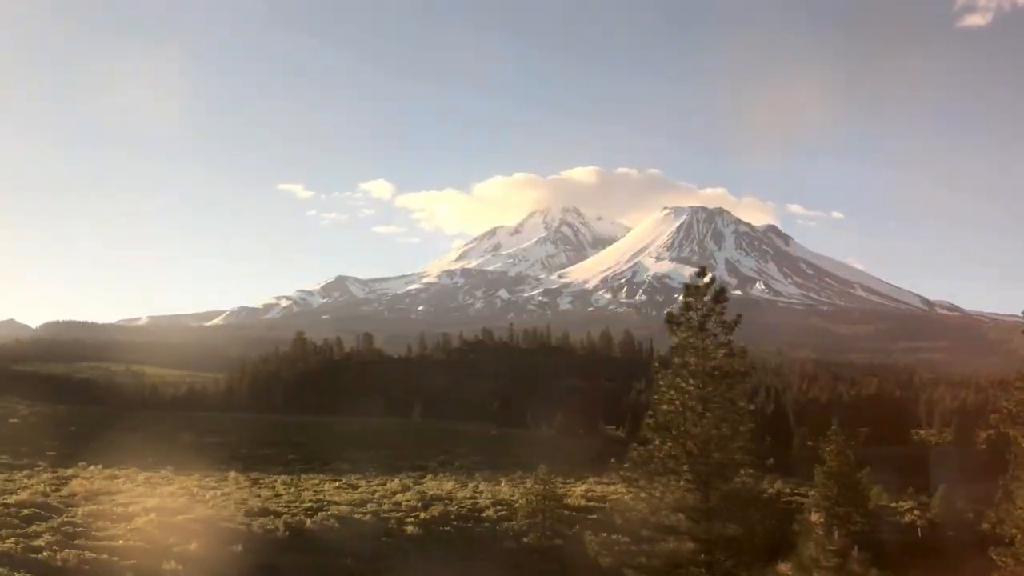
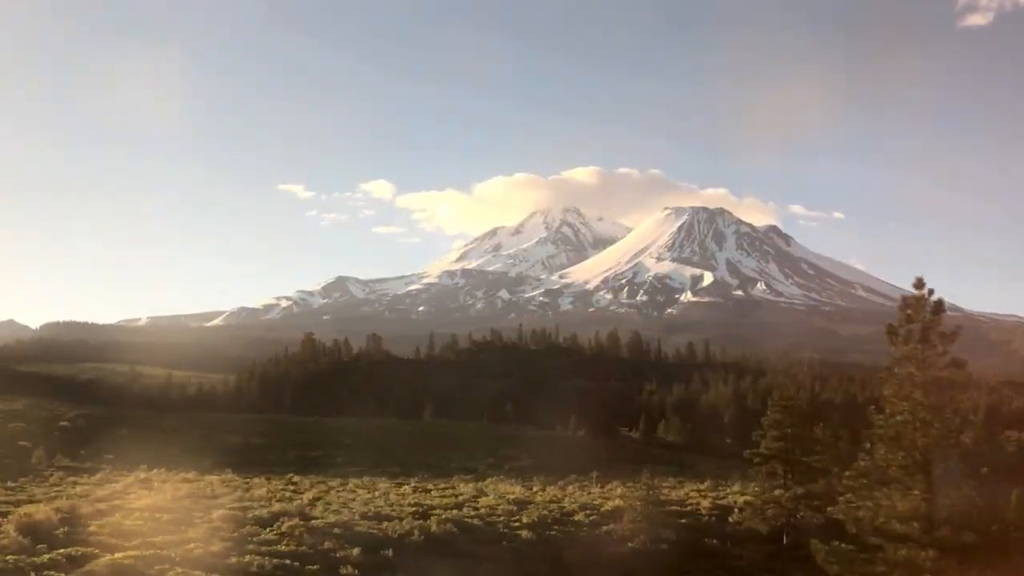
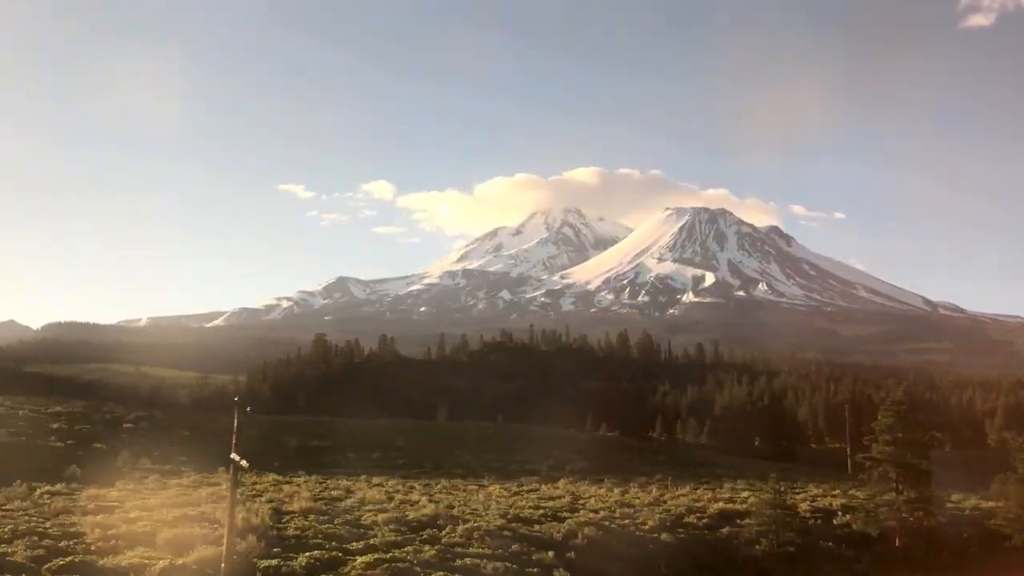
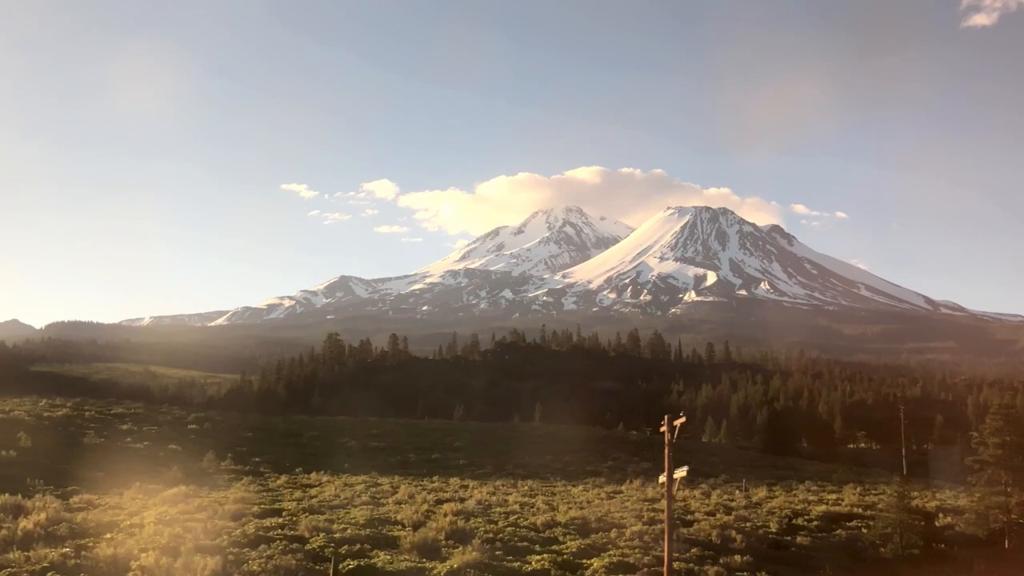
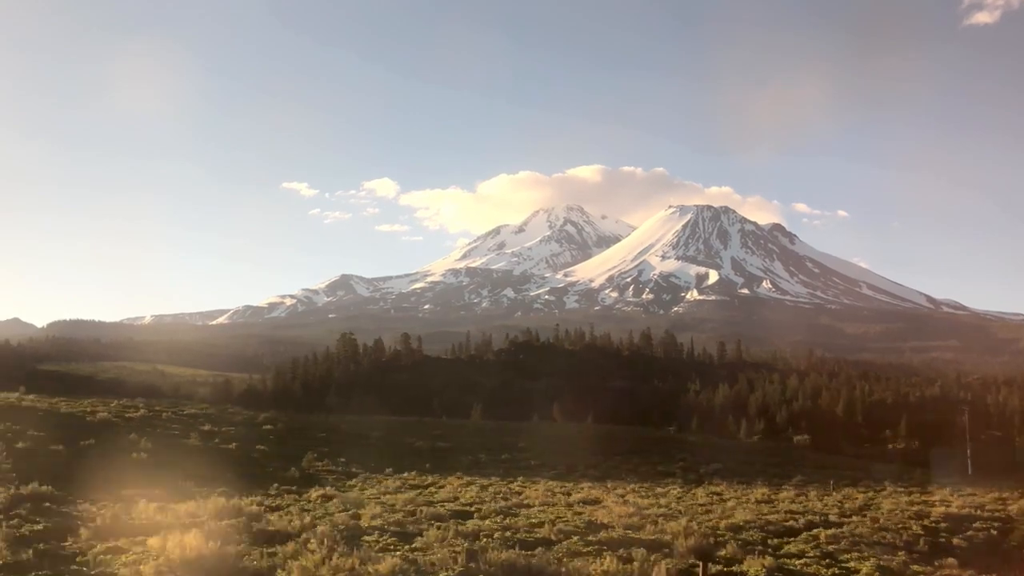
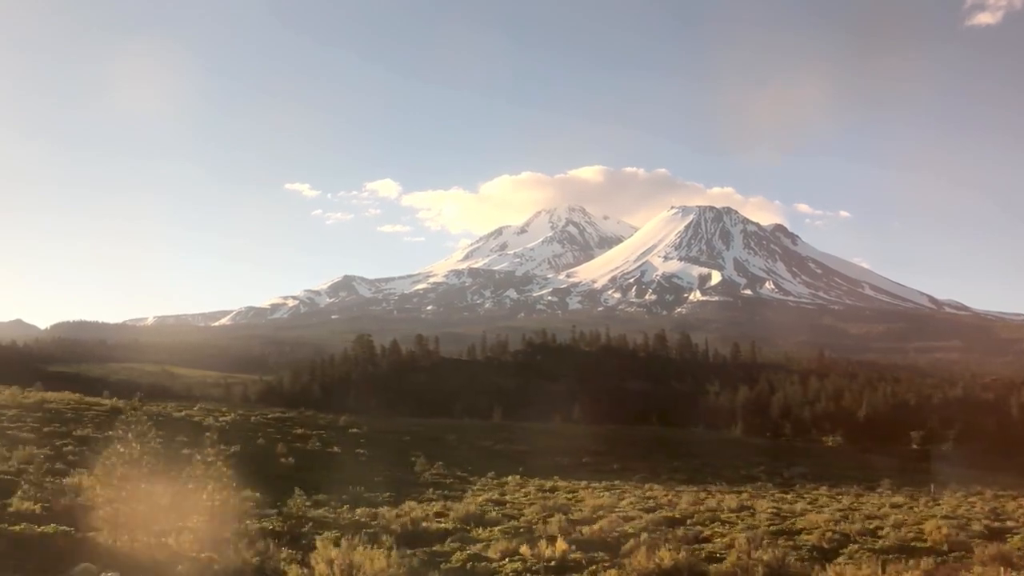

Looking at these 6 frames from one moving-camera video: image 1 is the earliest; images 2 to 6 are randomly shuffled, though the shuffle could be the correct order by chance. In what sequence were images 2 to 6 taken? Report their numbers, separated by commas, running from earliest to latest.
2, 3, 4, 5, 6
